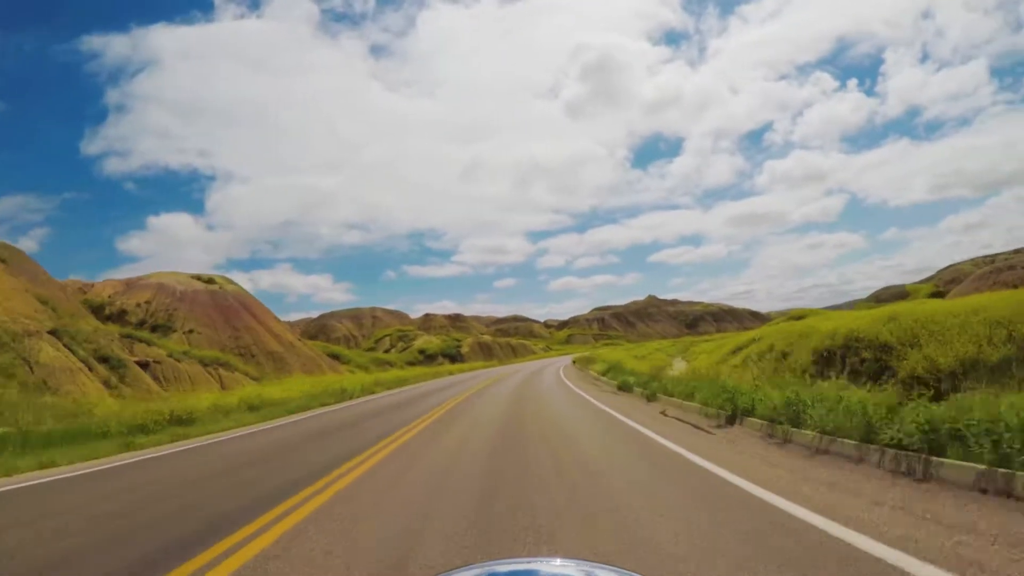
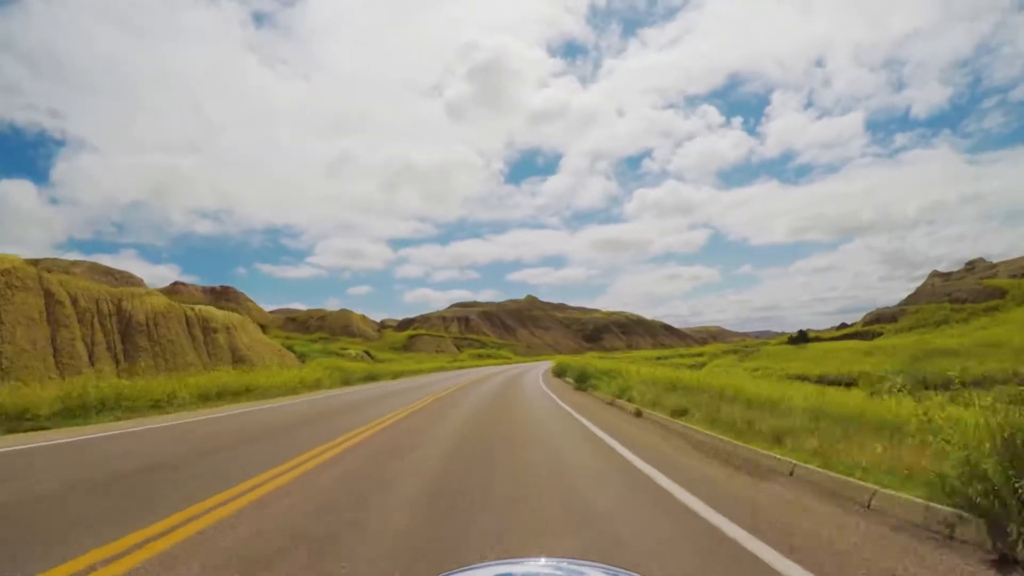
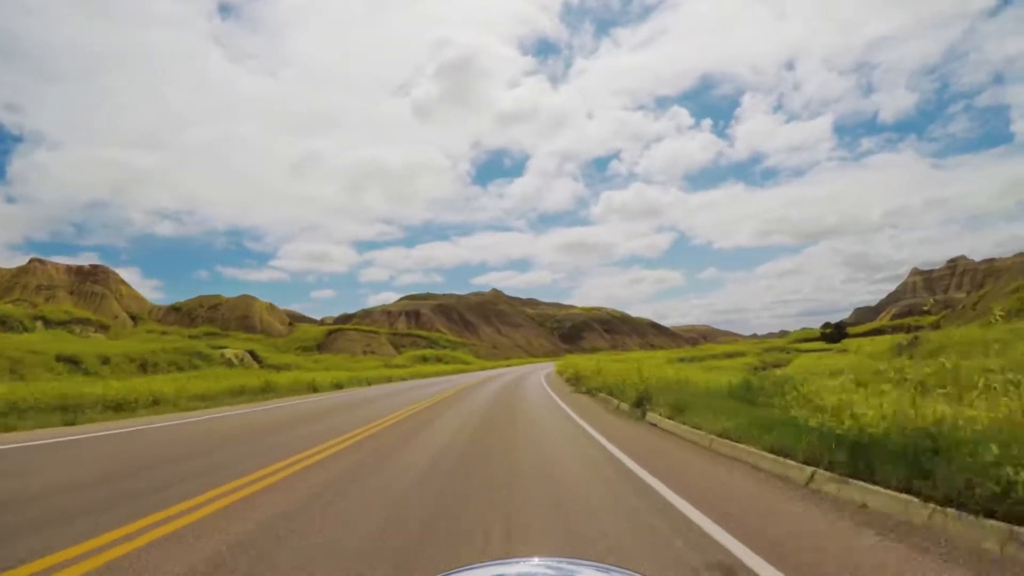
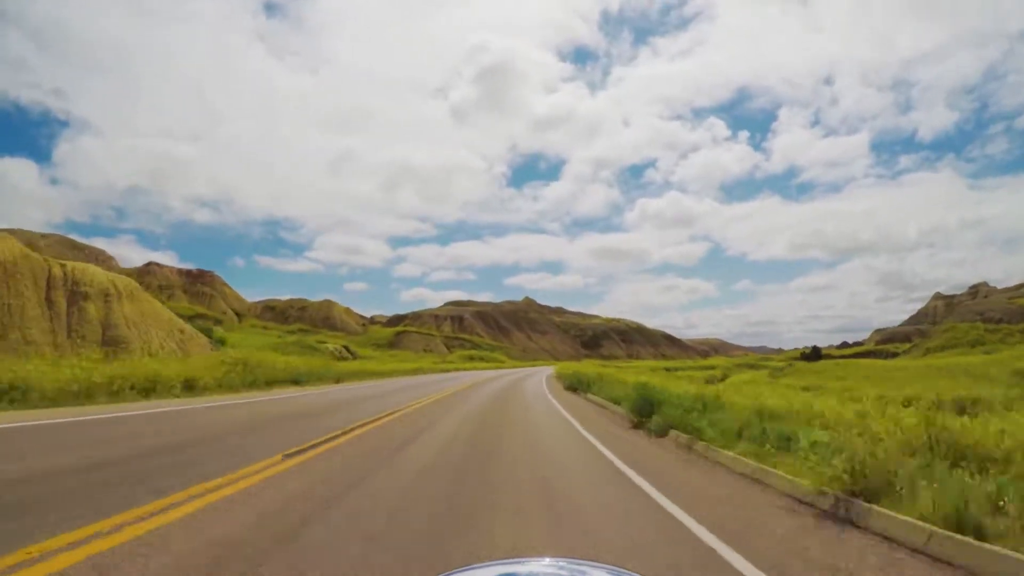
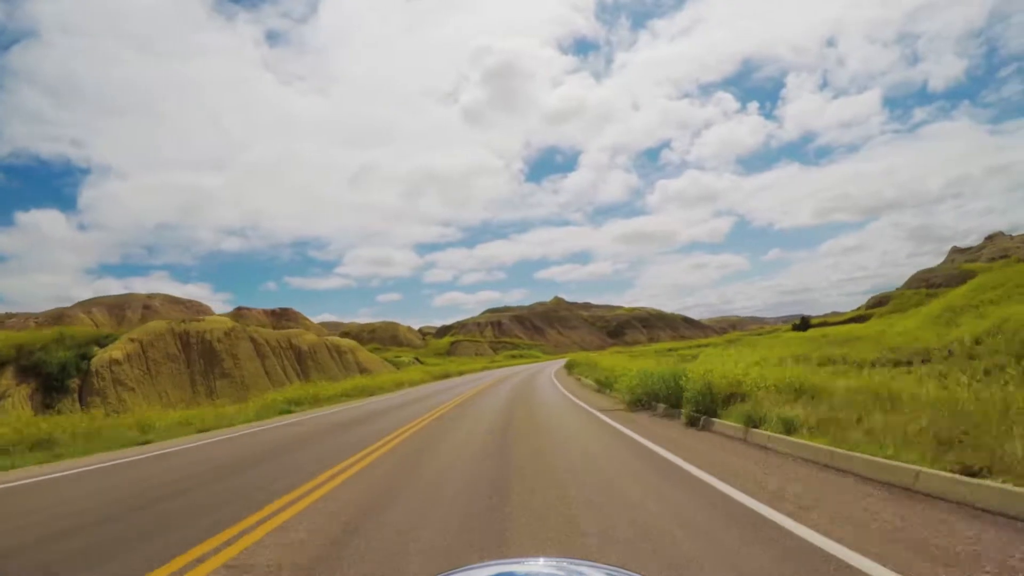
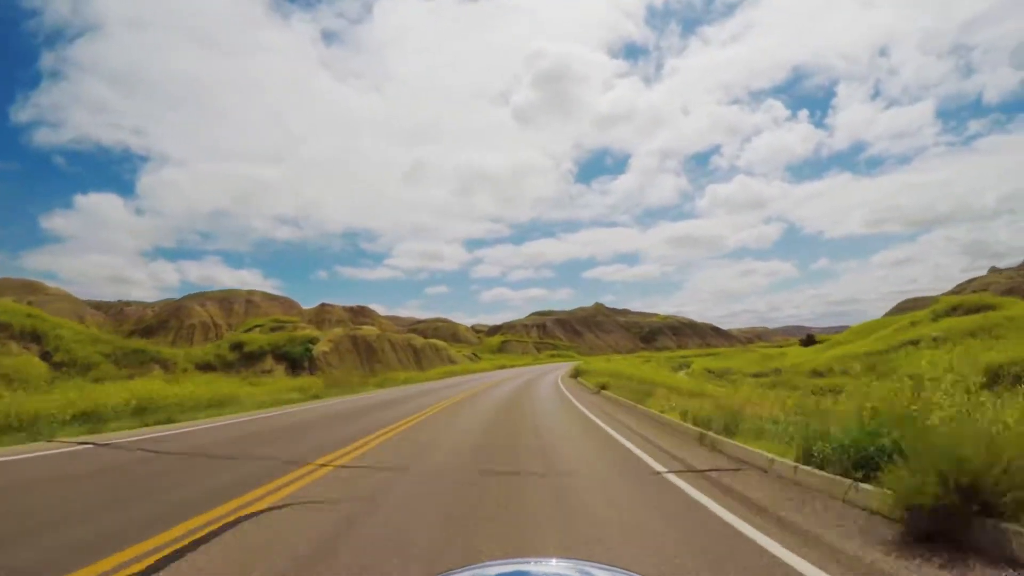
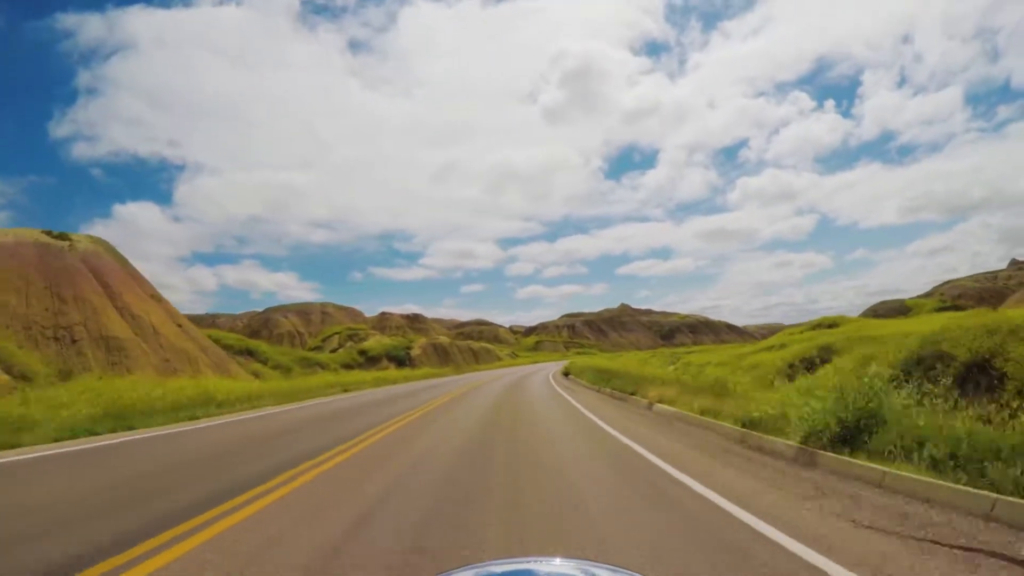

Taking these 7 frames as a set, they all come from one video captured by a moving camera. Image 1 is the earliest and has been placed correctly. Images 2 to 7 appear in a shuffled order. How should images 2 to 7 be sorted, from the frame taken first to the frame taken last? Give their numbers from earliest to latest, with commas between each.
7, 6, 5, 2, 4, 3
